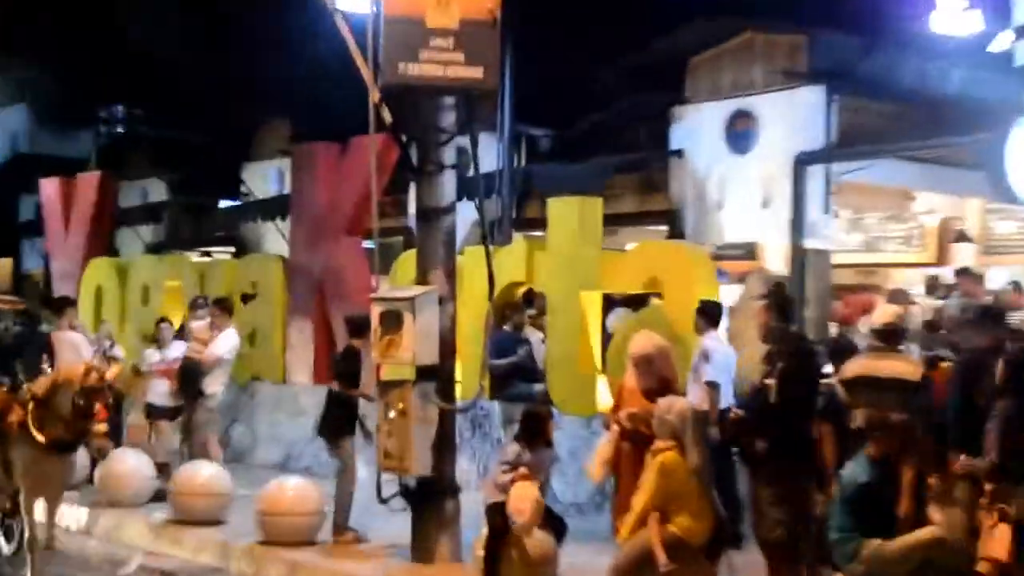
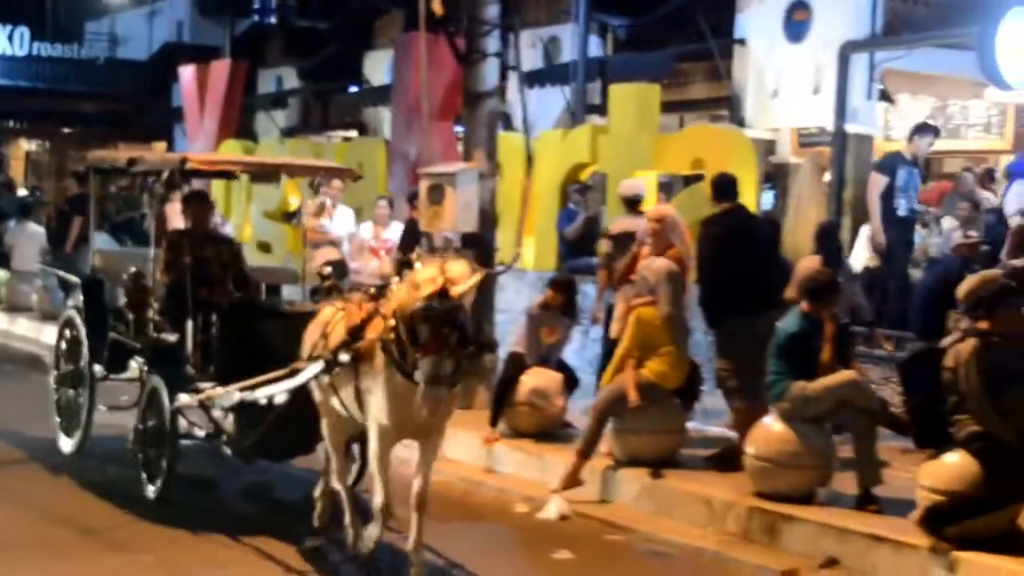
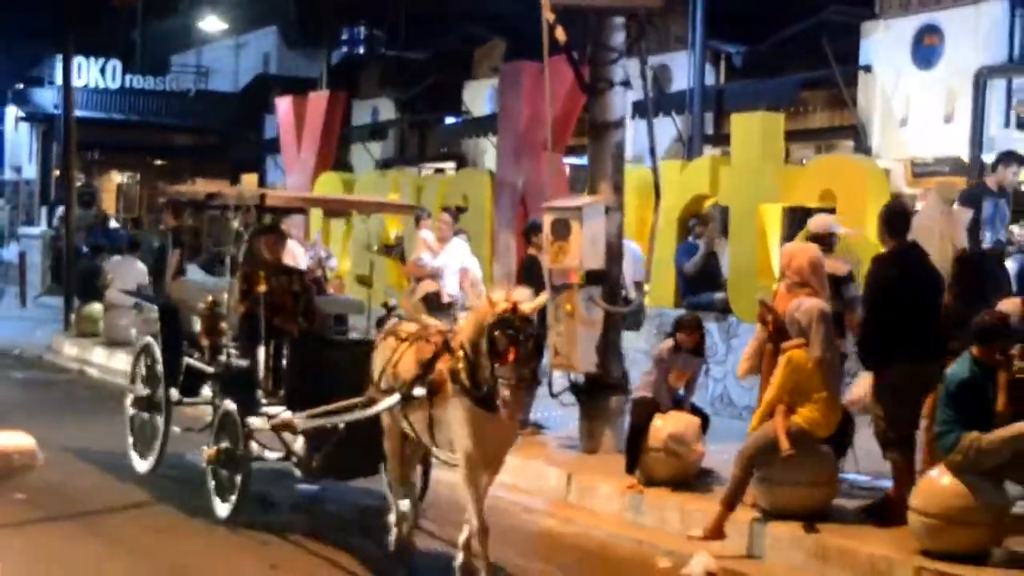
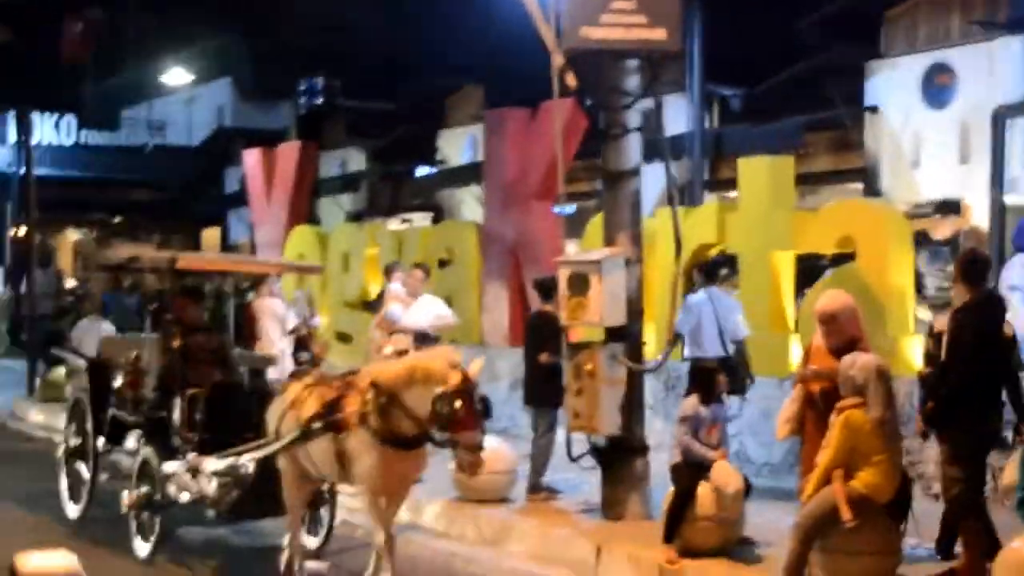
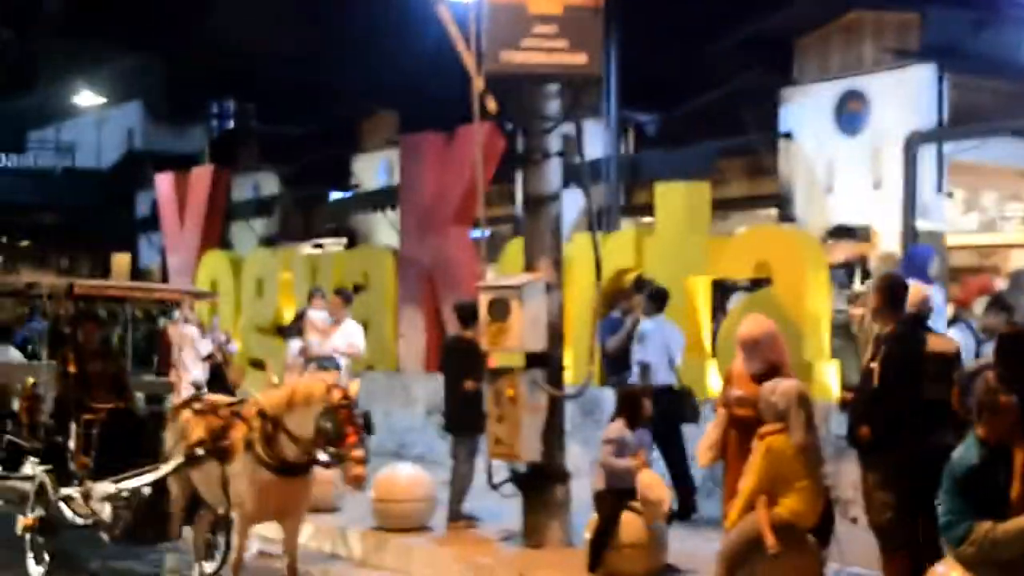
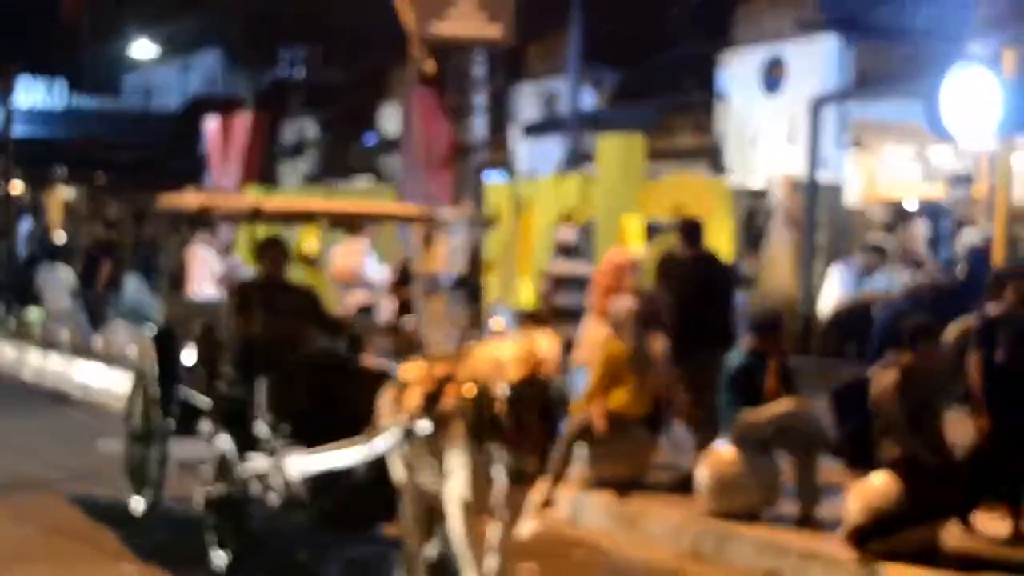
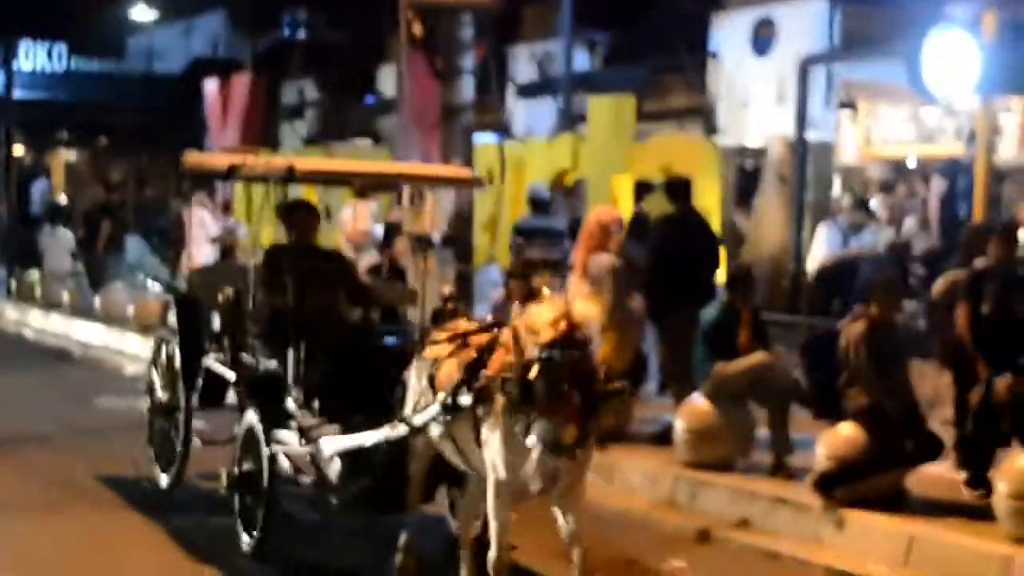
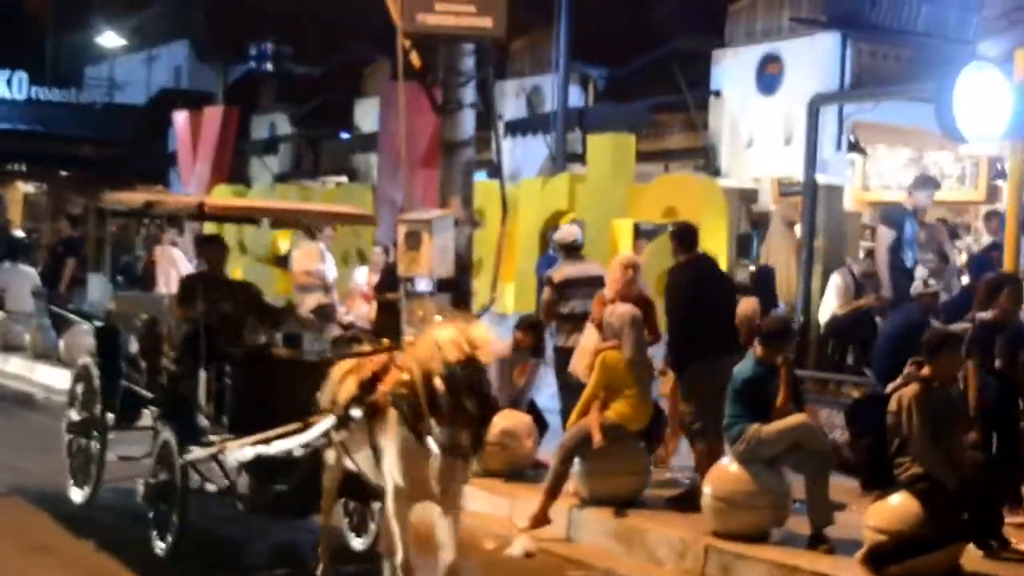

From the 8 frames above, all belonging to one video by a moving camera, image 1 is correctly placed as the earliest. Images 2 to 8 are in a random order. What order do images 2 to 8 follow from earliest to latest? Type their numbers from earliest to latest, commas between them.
5, 4, 3, 2, 8, 6, 7
